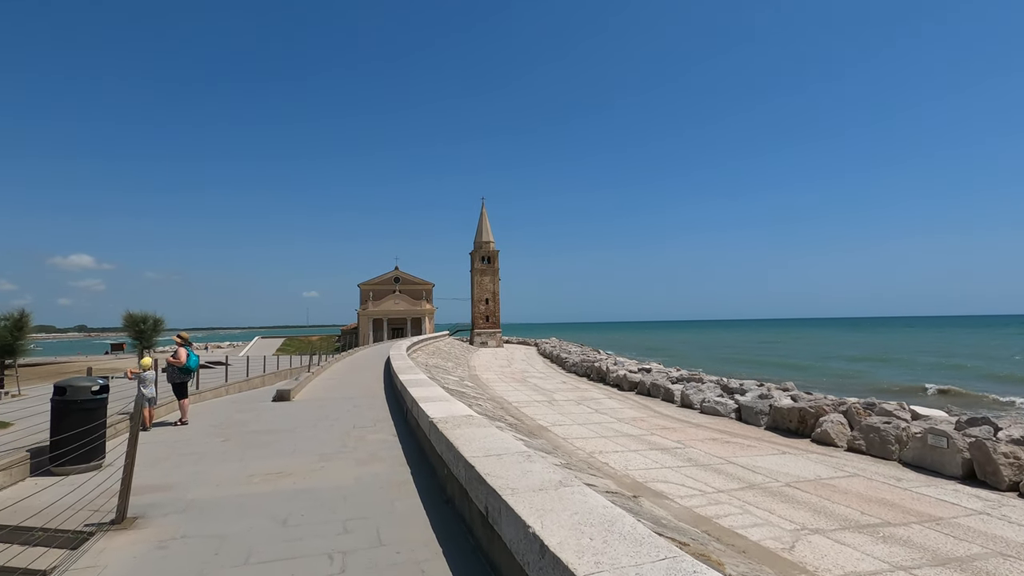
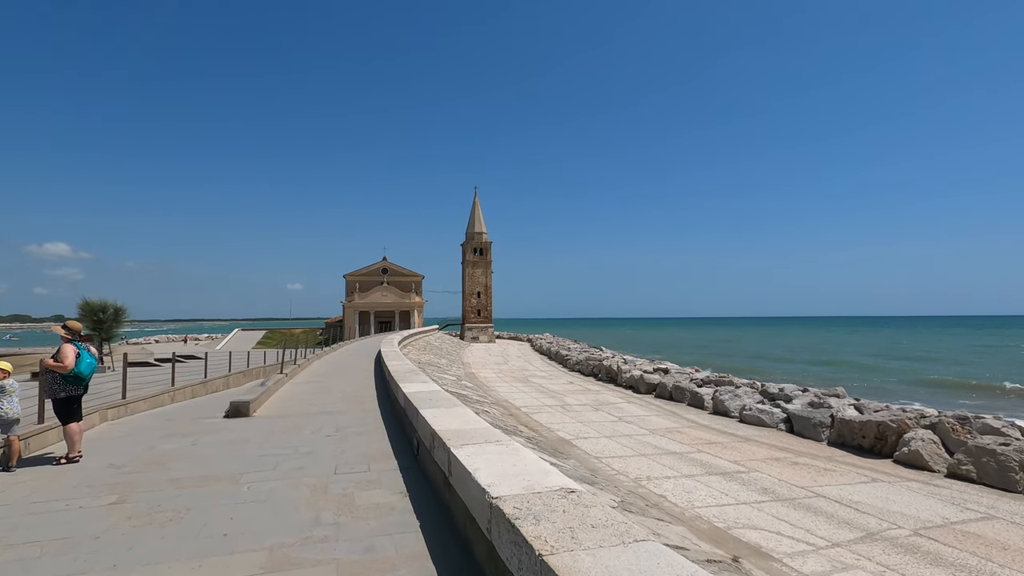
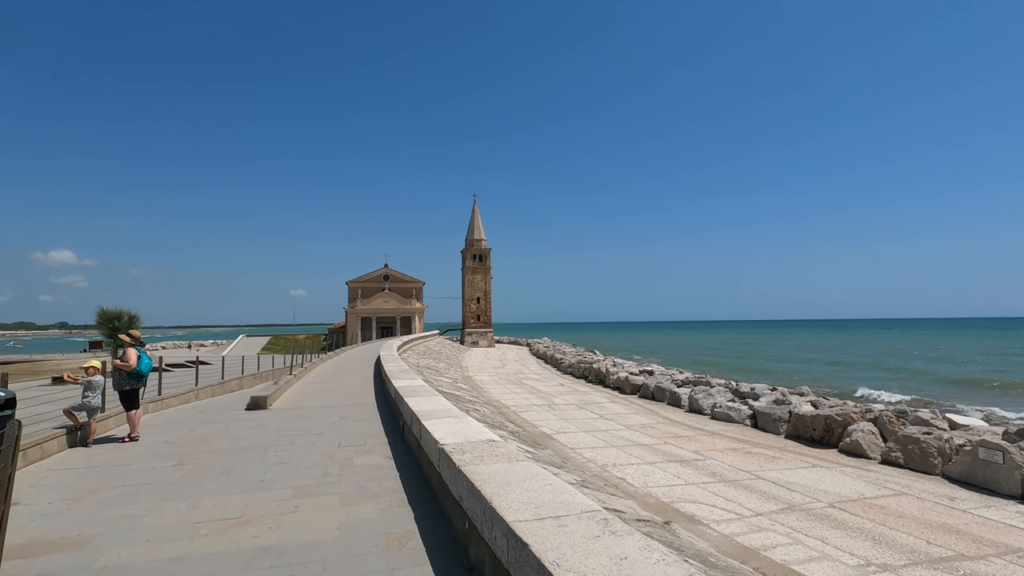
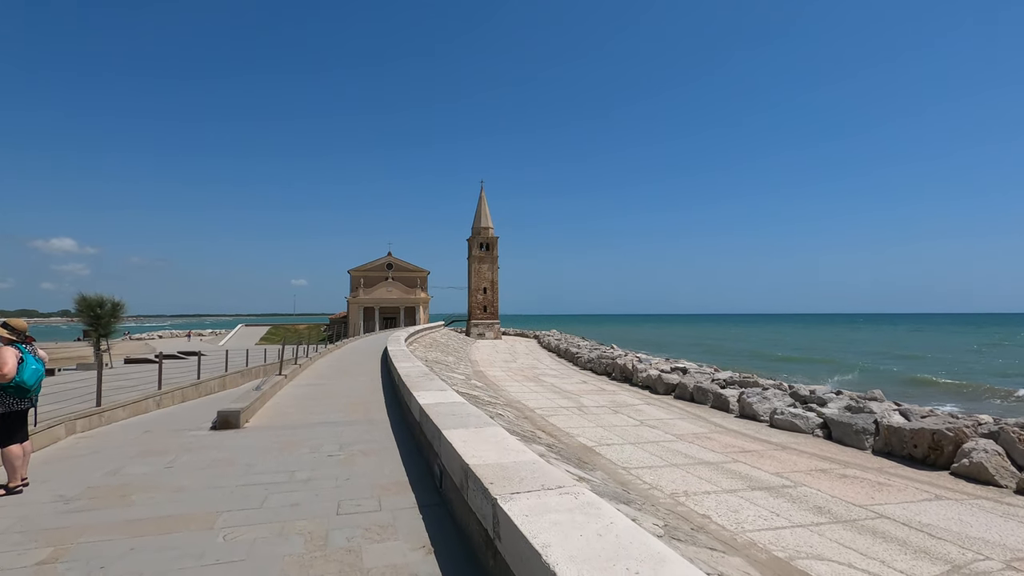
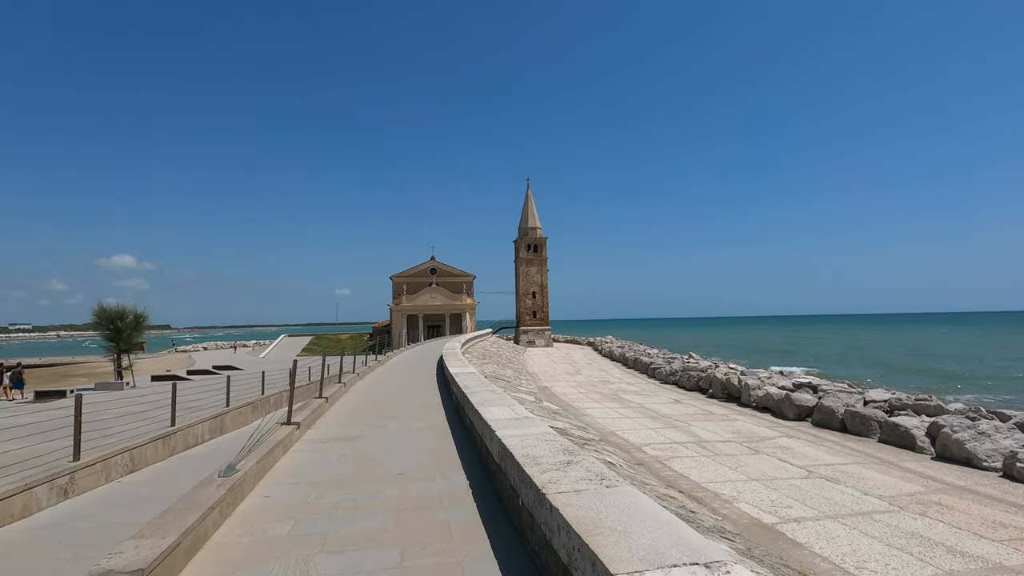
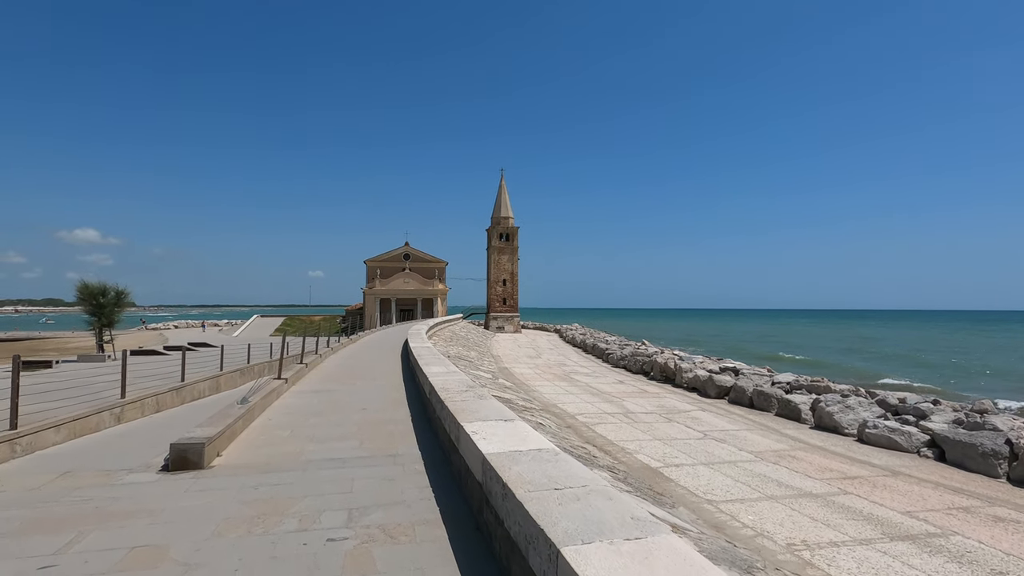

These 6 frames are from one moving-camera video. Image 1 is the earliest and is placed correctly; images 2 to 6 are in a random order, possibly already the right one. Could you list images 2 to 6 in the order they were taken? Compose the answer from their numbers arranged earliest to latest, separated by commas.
3, 2, 4, 6, 5
